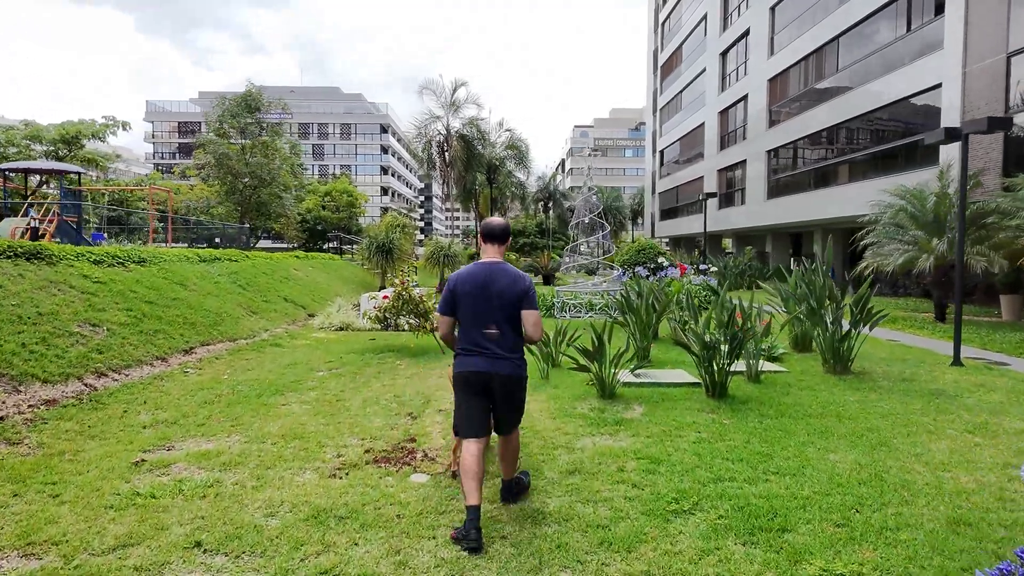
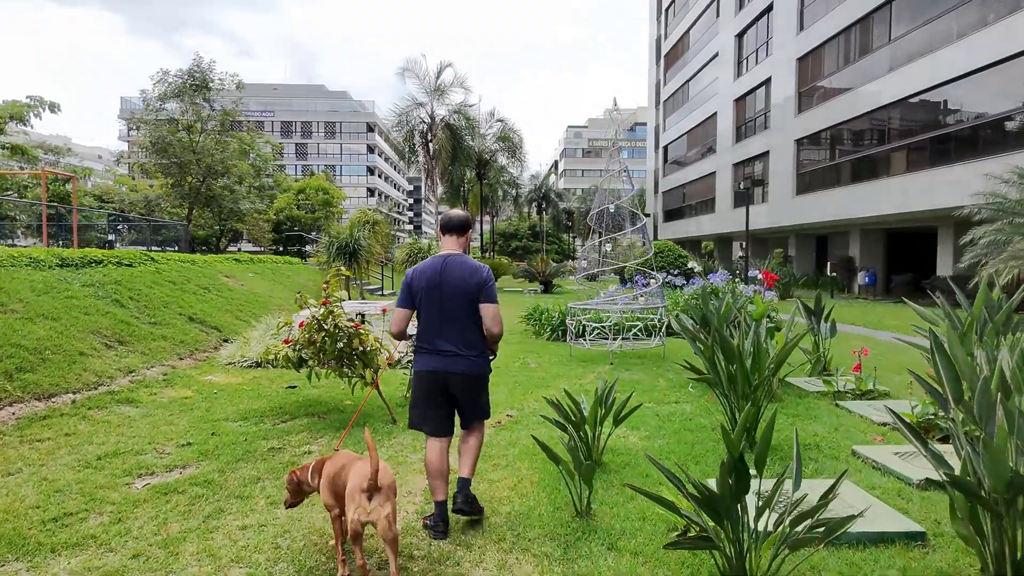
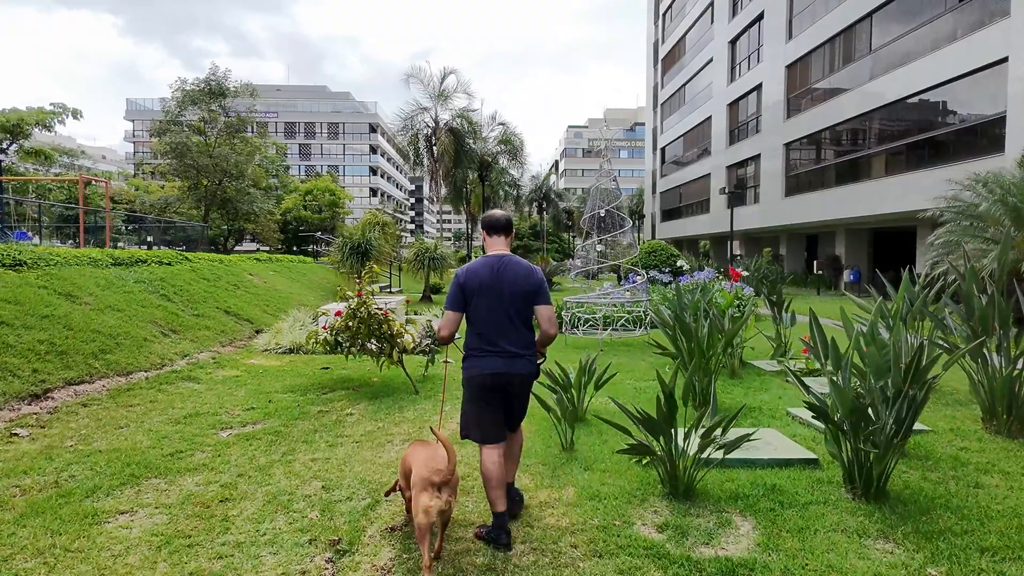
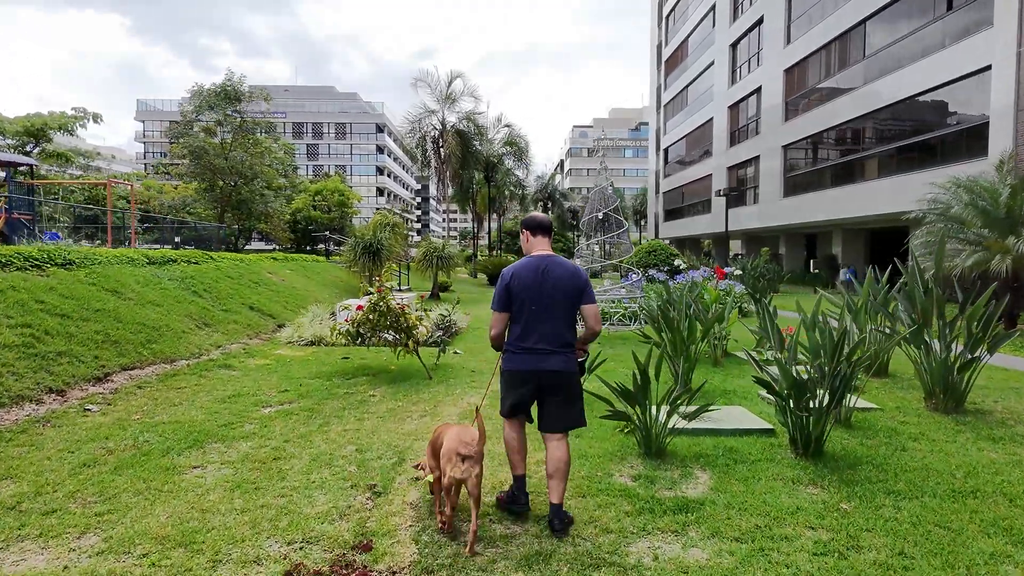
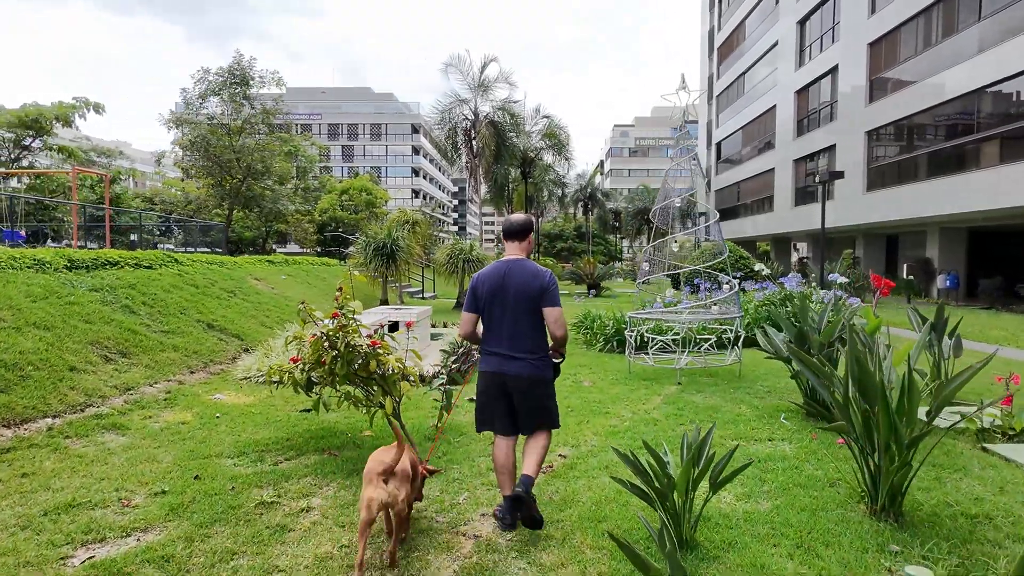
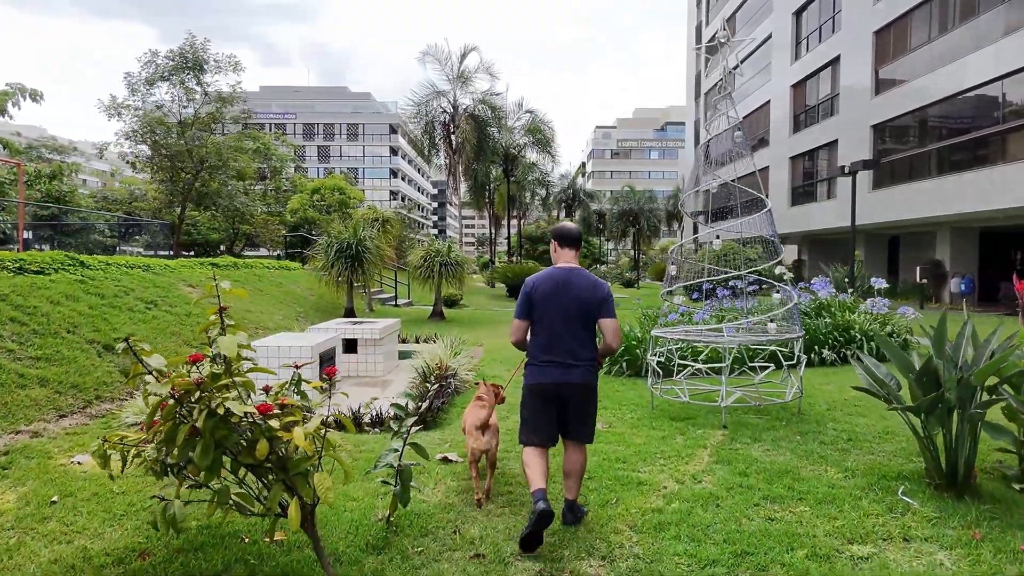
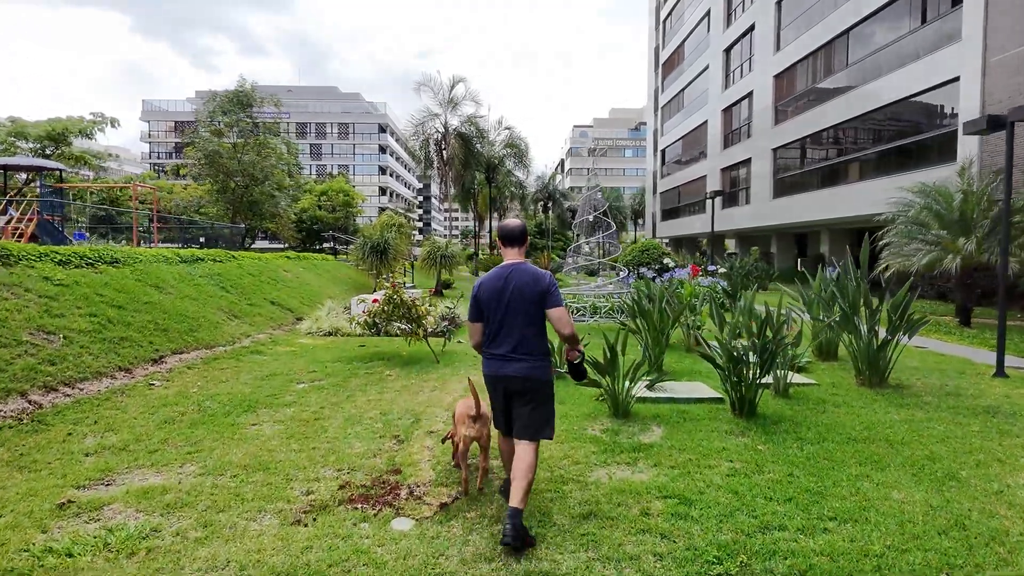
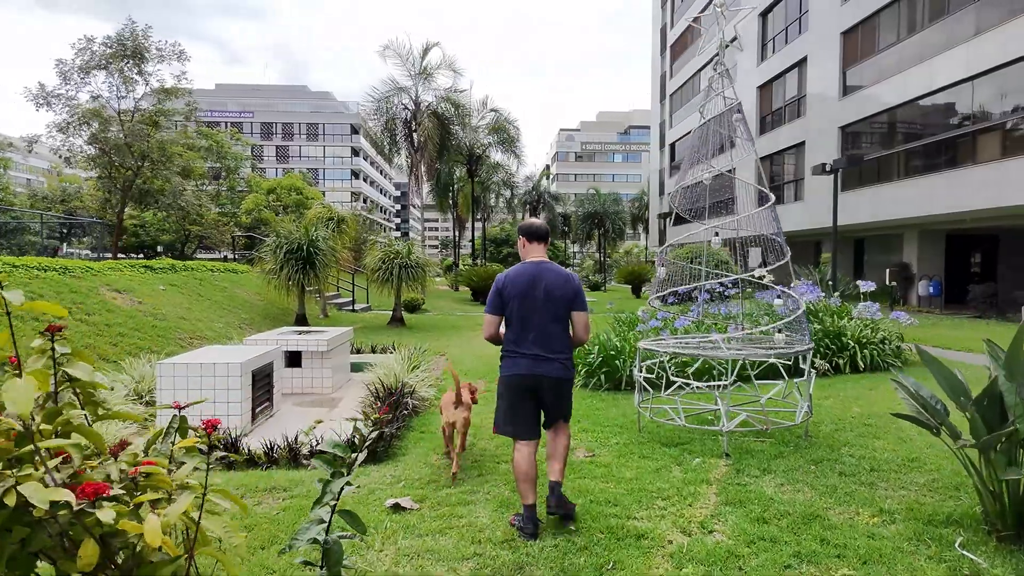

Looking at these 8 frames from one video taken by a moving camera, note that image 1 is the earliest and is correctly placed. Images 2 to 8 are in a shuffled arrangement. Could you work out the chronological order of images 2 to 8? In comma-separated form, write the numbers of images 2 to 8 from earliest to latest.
7, 4, 3, 2, 5, 6, 8
